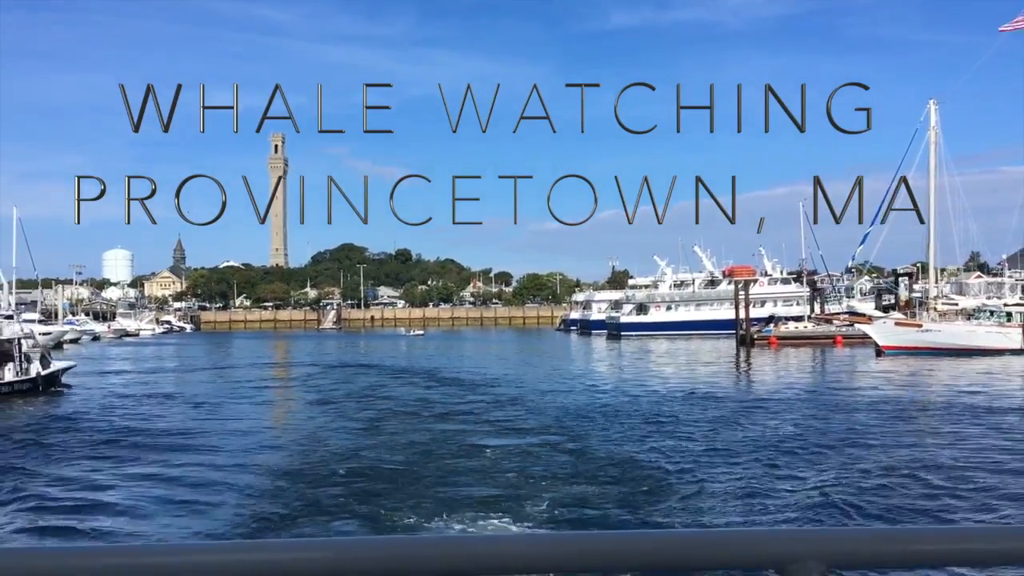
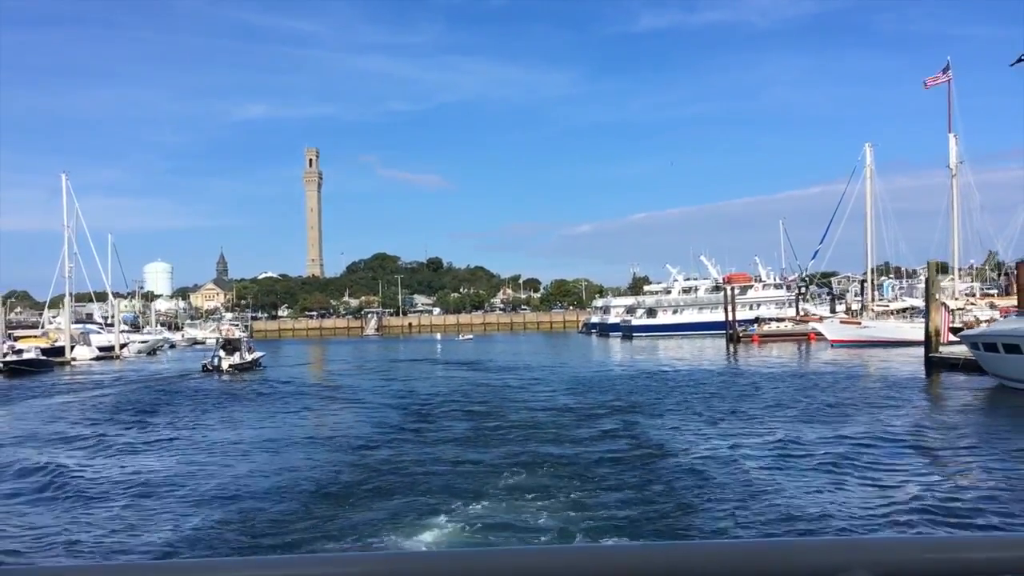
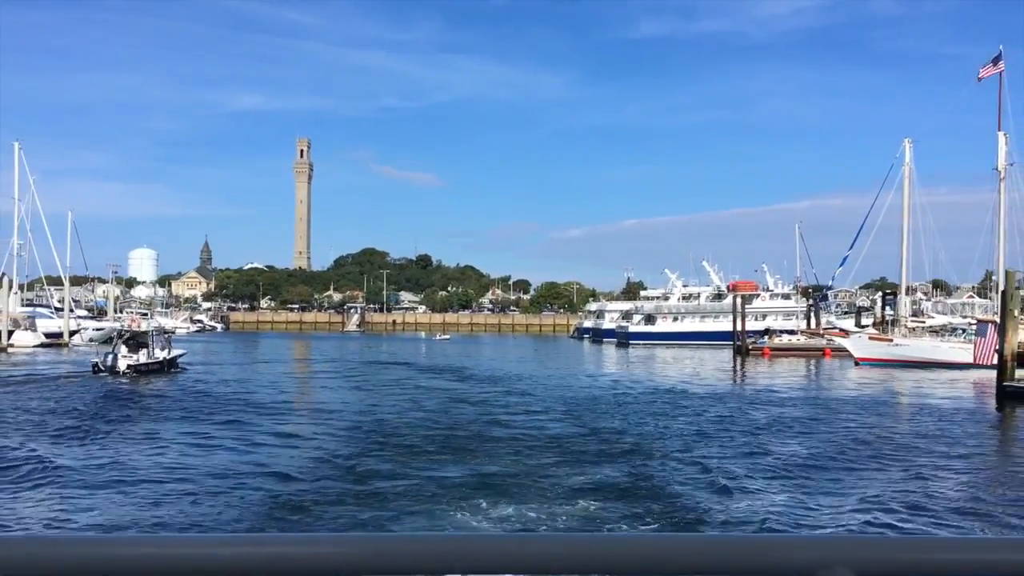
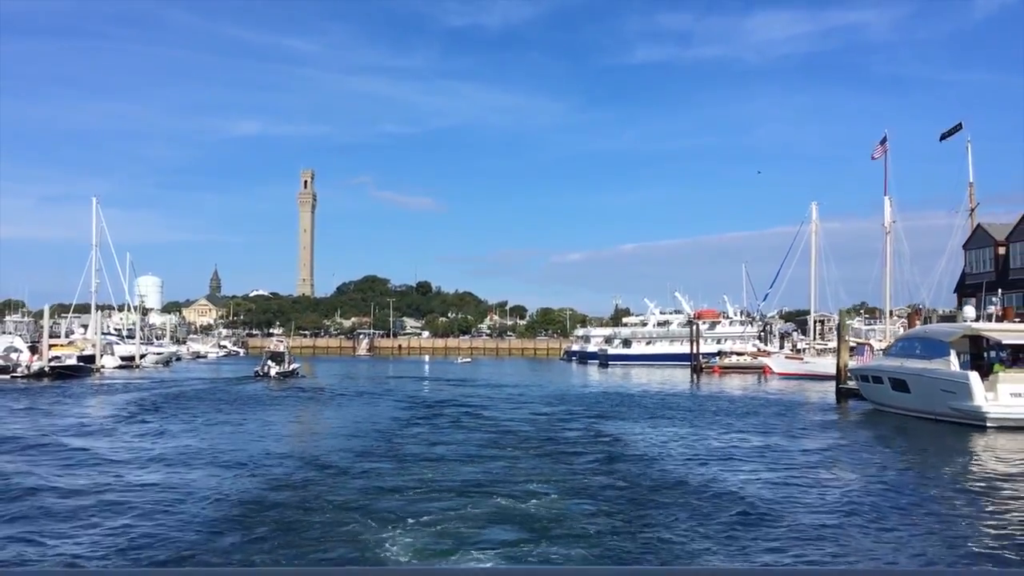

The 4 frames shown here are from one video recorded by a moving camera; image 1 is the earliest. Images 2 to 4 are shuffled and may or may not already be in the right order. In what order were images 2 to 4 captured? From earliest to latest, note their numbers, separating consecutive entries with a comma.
3, 2, 4
